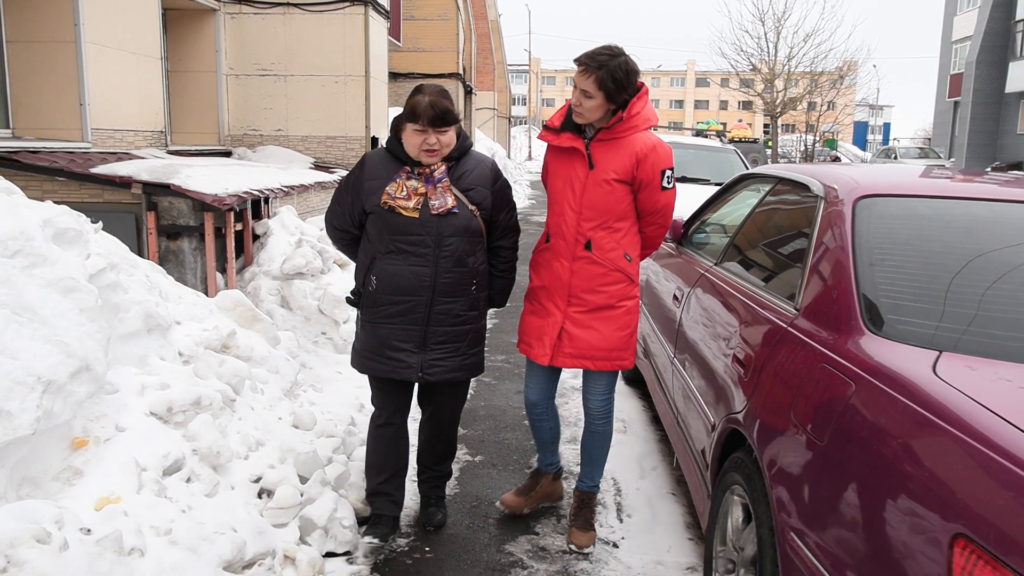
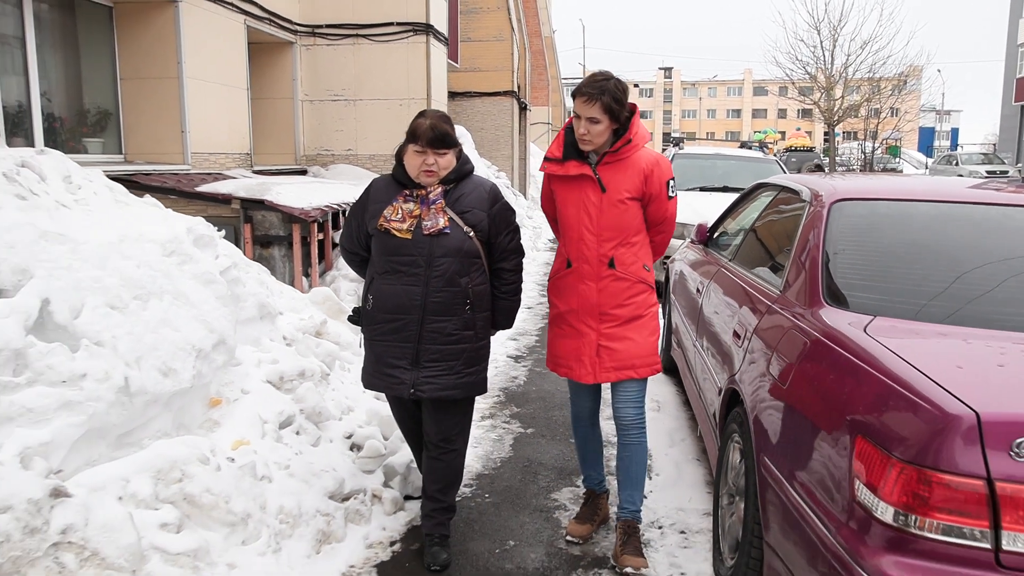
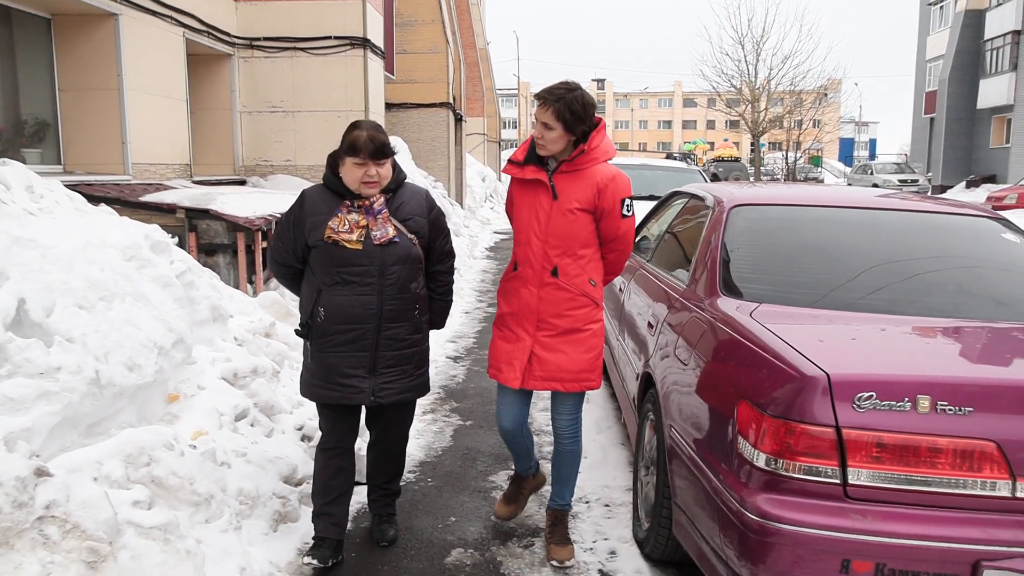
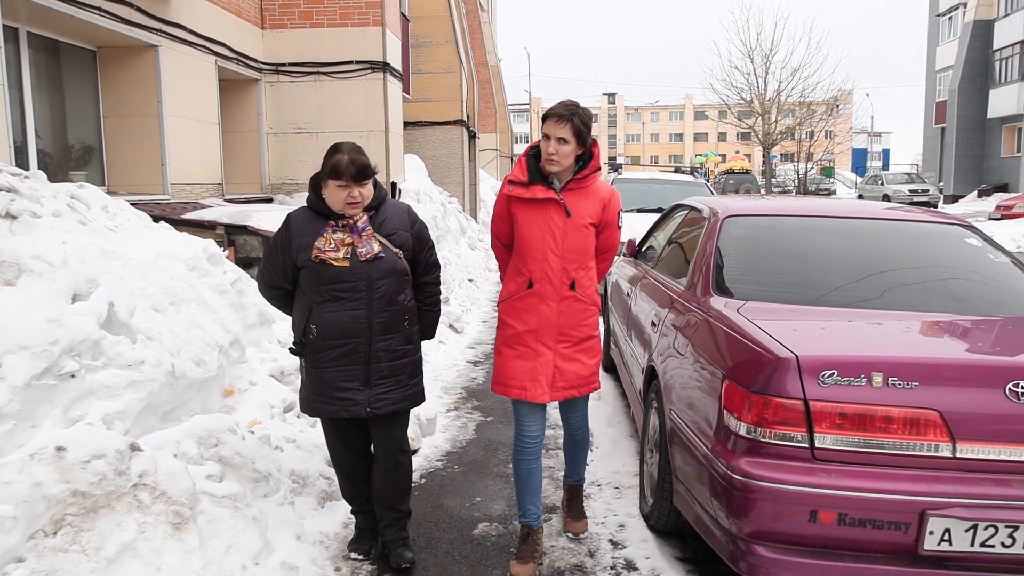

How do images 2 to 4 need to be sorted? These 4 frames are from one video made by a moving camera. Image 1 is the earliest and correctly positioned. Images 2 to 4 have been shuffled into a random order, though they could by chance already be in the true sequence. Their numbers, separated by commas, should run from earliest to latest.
2, 3, 4
